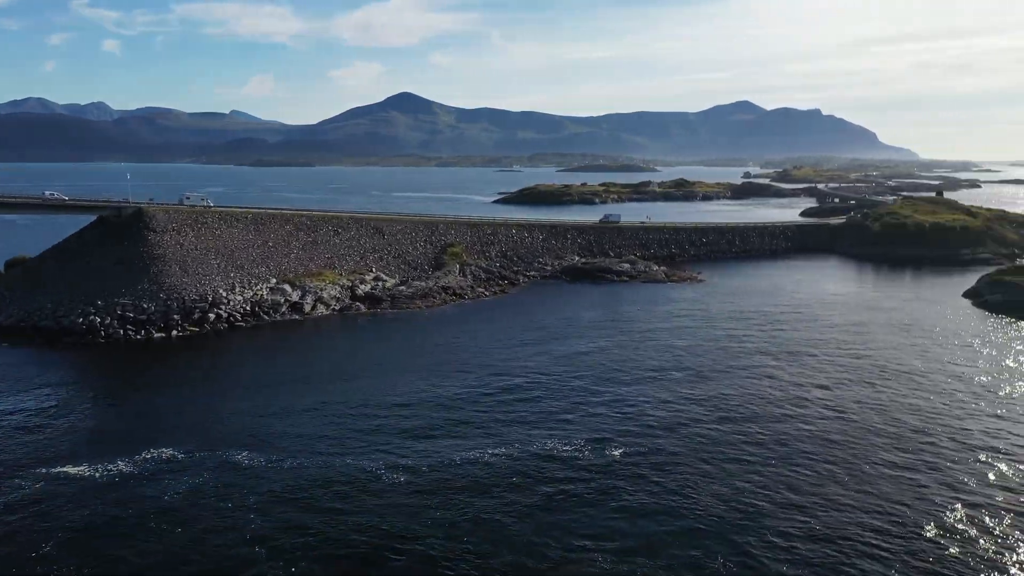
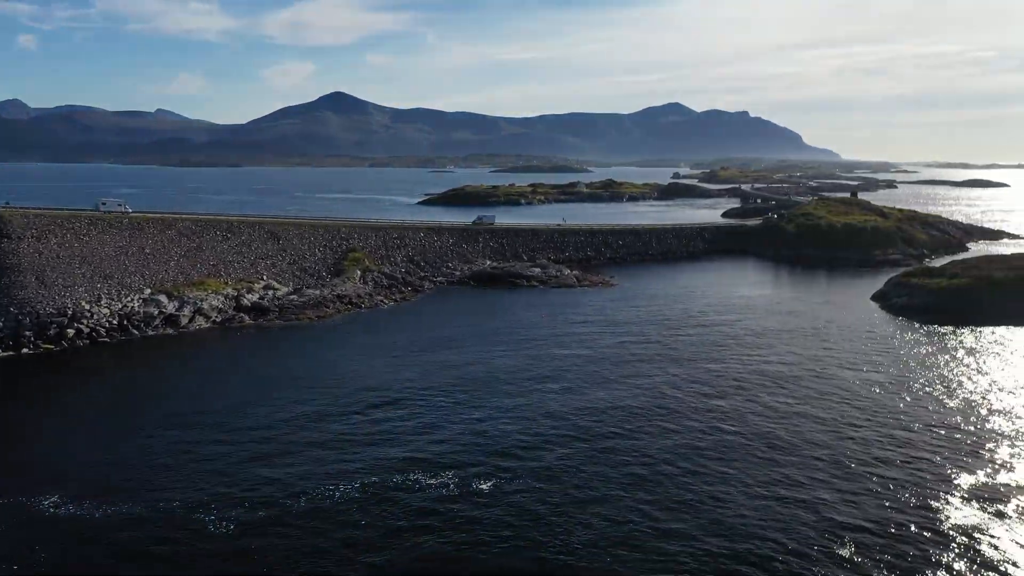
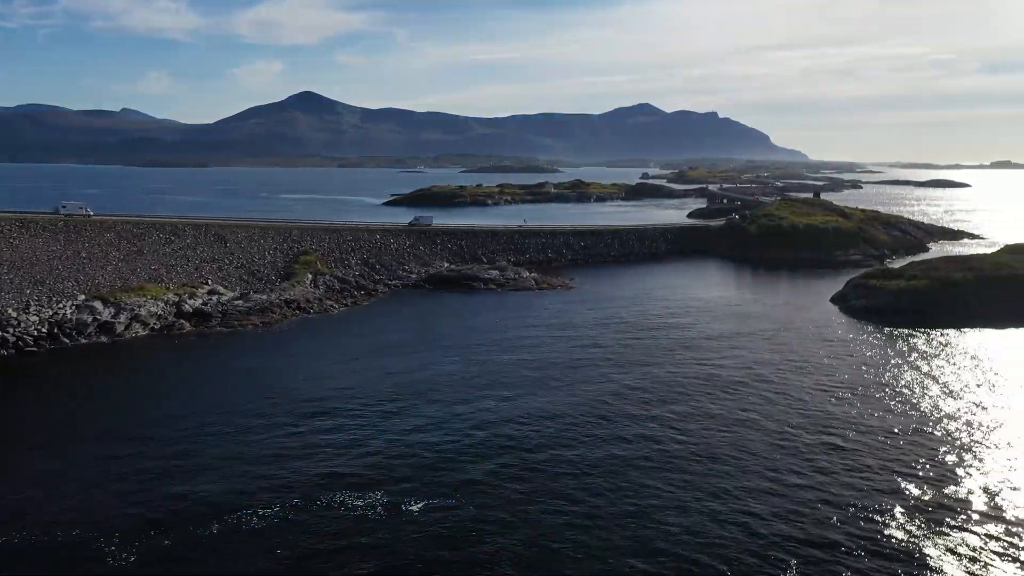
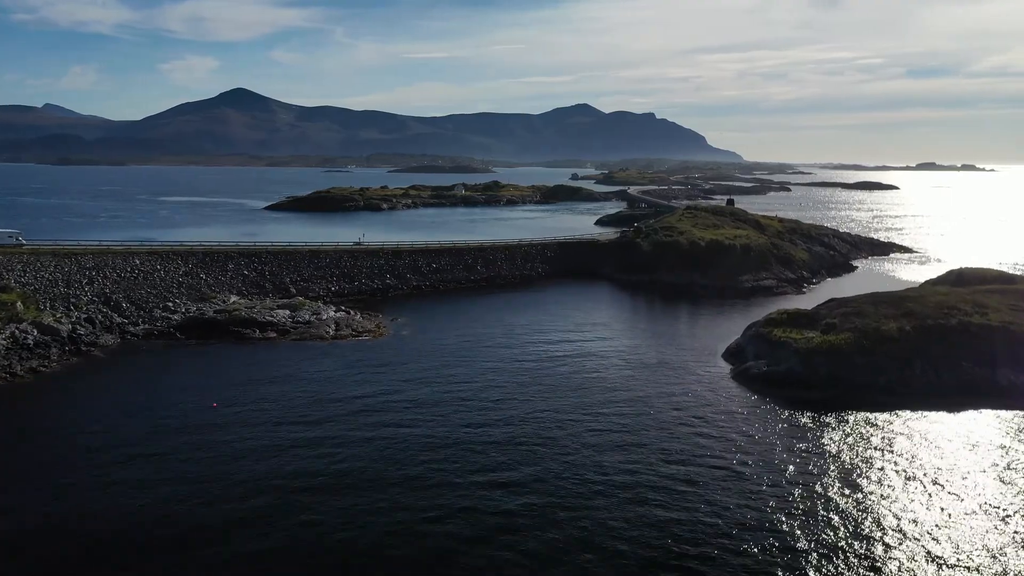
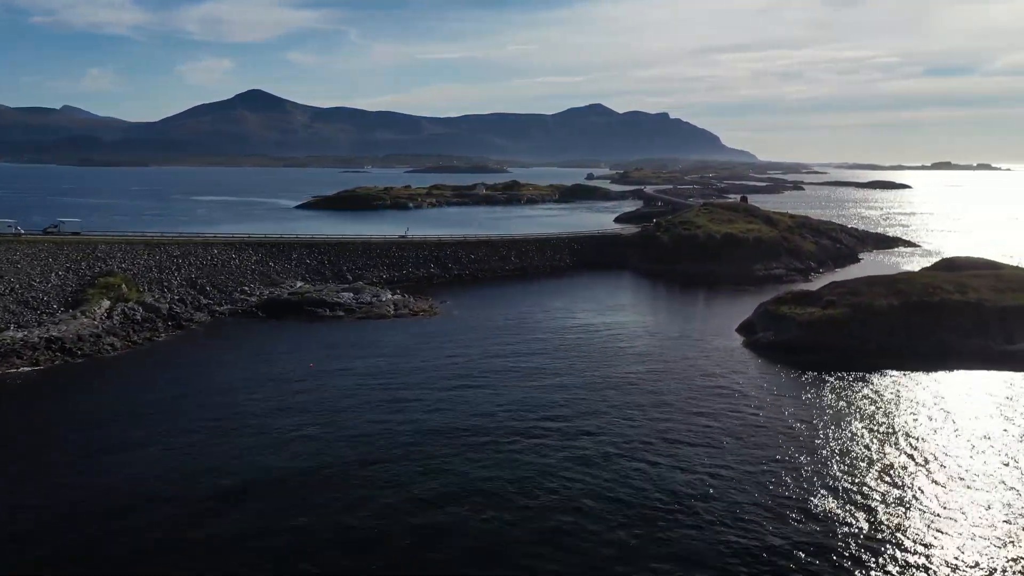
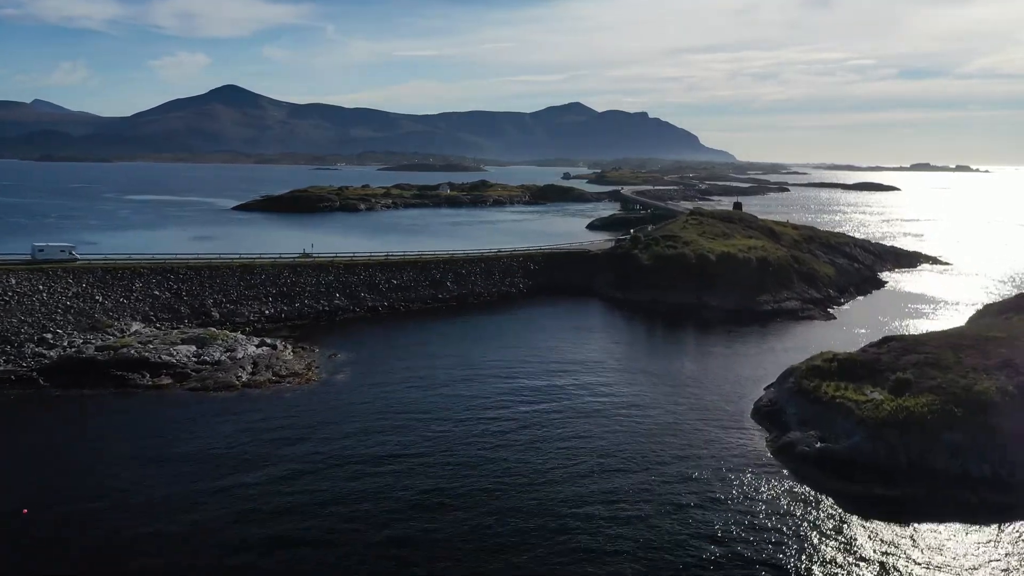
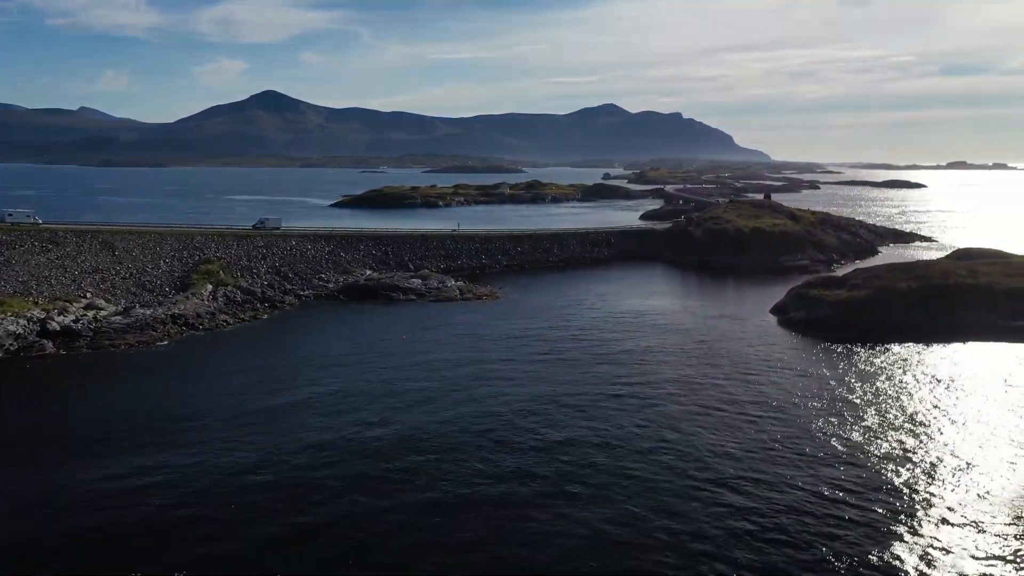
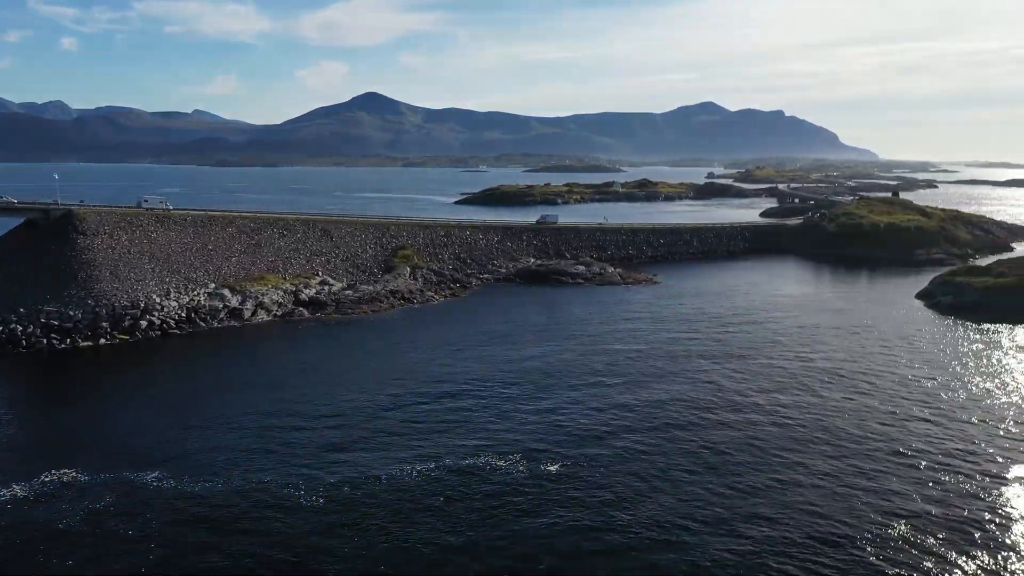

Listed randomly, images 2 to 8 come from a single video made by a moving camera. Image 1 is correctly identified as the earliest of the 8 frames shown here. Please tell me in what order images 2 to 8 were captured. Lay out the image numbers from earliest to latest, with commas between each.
8, 2, 3, 7, 5, 4, 6
